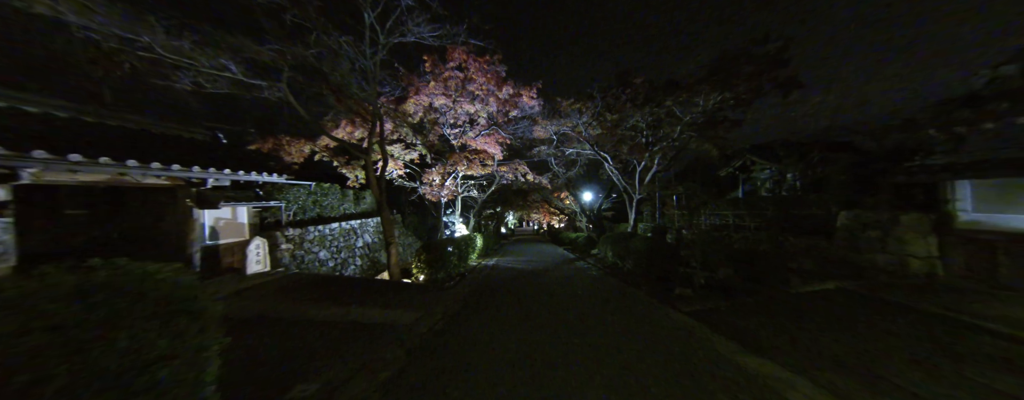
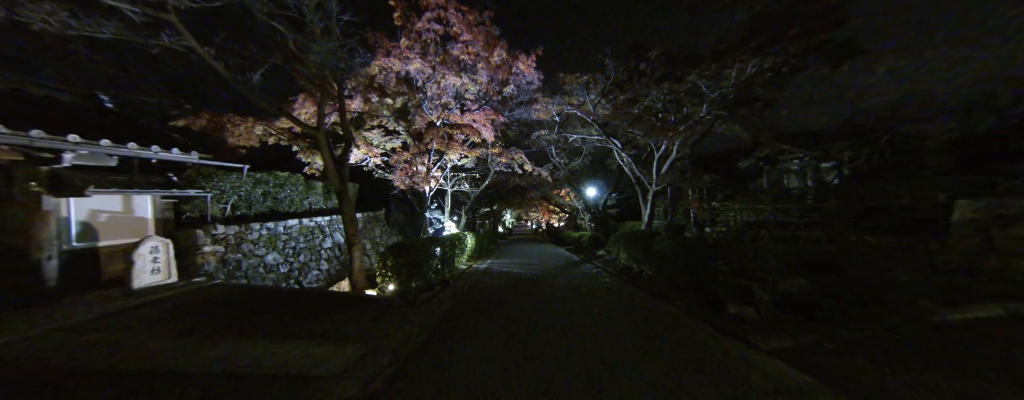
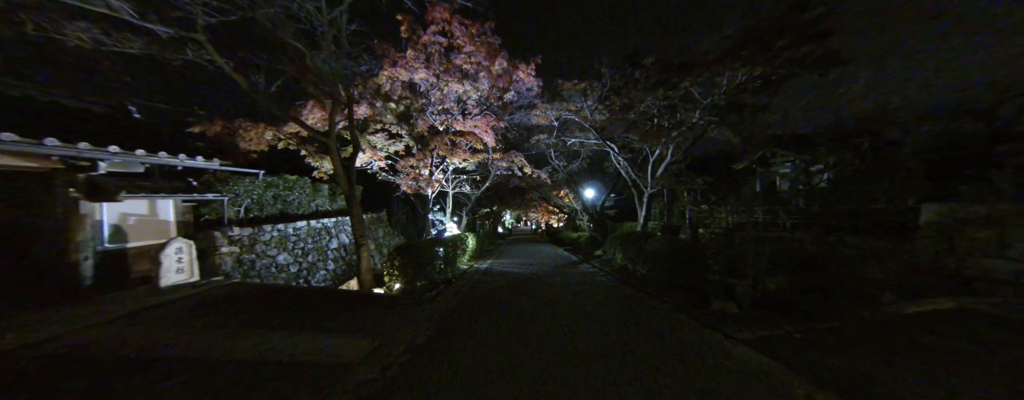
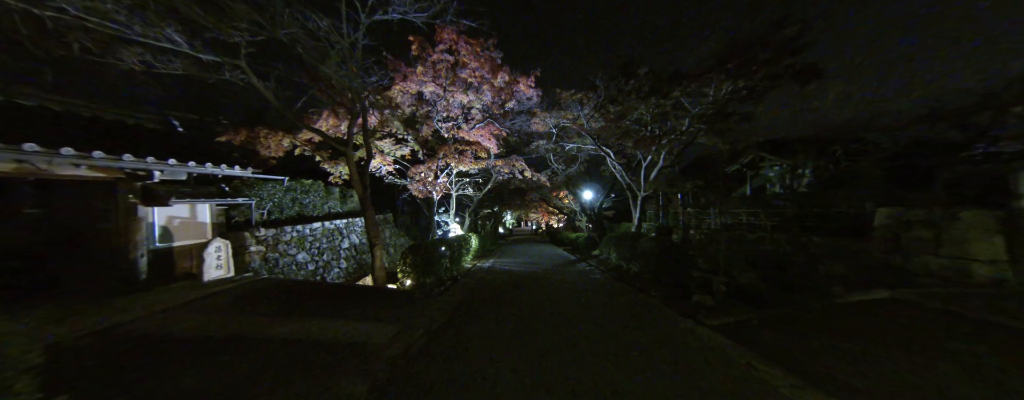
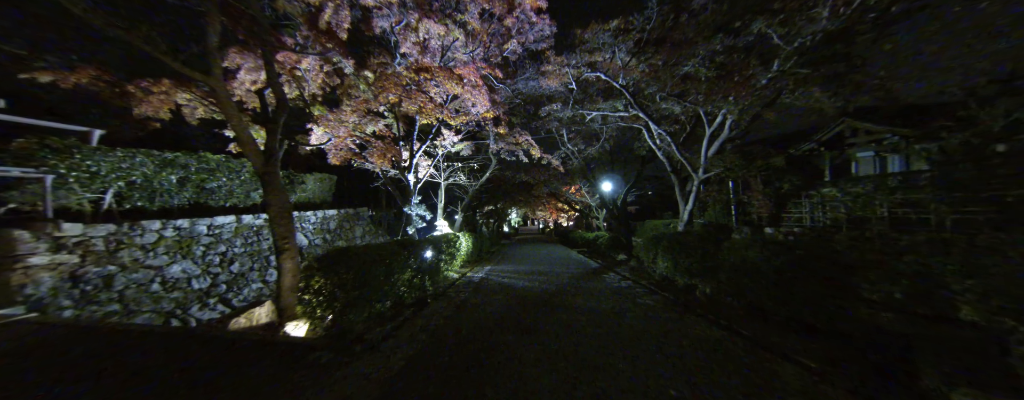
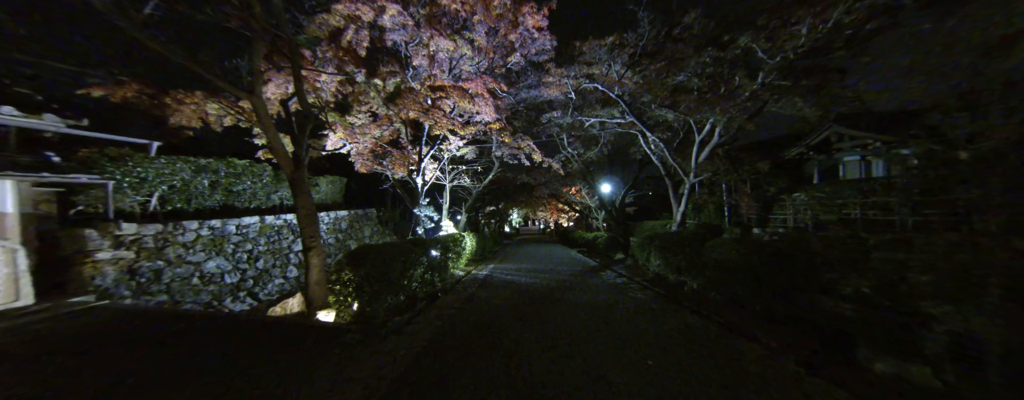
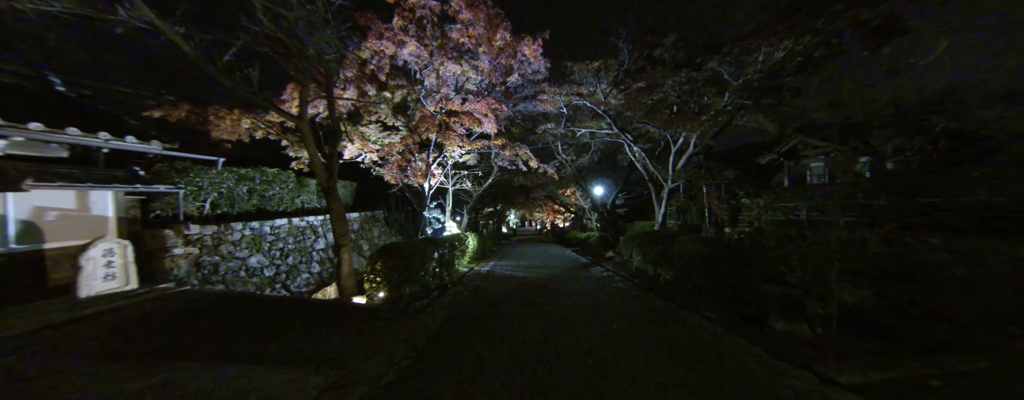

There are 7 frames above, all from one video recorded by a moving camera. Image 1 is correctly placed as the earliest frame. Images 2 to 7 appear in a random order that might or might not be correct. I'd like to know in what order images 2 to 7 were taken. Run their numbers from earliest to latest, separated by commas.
4, 3, 2, 7, 6, 5
